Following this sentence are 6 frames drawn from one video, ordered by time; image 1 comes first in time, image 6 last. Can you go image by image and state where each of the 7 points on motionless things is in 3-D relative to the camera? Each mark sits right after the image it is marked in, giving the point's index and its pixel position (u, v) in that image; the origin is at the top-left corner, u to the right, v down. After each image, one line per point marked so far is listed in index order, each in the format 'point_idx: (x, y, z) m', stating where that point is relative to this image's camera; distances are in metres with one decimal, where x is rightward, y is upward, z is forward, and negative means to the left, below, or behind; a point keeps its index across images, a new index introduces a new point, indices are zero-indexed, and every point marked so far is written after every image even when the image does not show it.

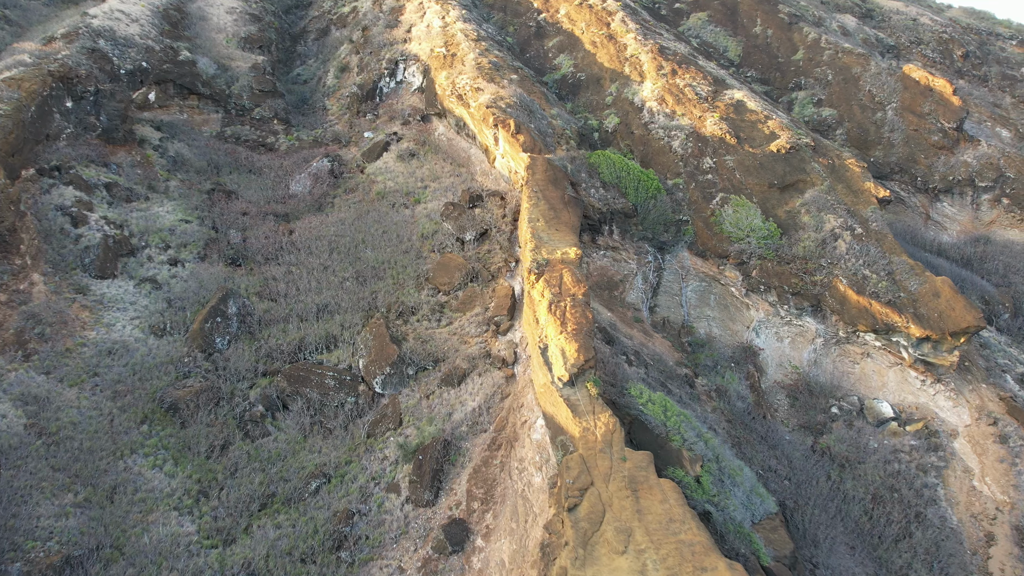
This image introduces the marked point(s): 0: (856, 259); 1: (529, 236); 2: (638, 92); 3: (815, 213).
0: (+5.0, +0.4, +13.8) m
1: (+0.2, +0.6, +11.5) m
2: (+2.4, +3.7, +18.1) m
3: (+4.6, +1.1, +14.7) m
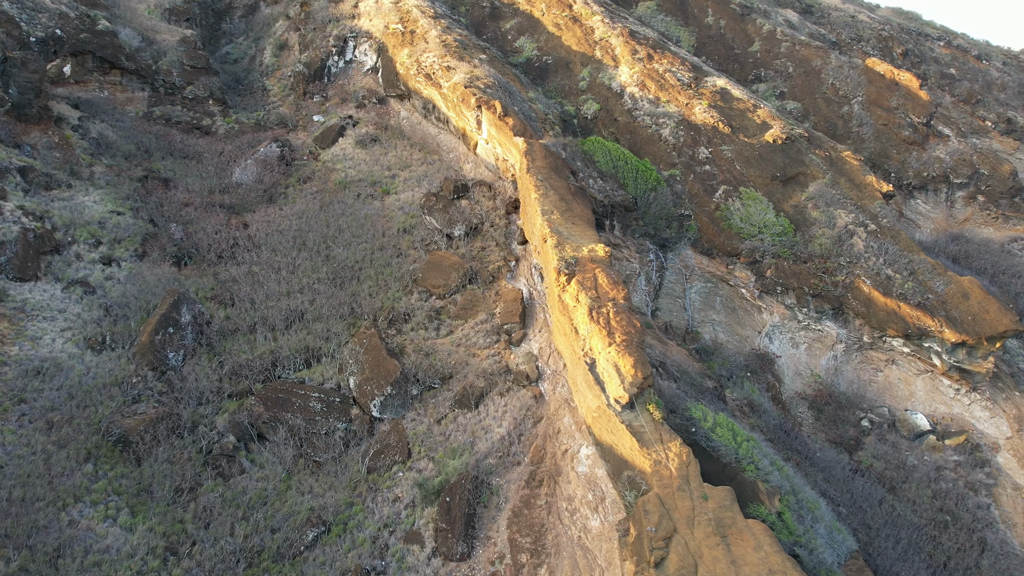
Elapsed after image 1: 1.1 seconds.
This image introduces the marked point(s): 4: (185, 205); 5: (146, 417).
0: (+4.9, +0.4, +12.7) m
1: (+0.4, +0.6, +9.8) m
2: (+1.8, +3.7, +16.7) m
3: (+4.4, +1.1, +13.5) m
4: (-4.3, +1.1, +12.6) m
5: (-3.3, -1.2, +8.7) m
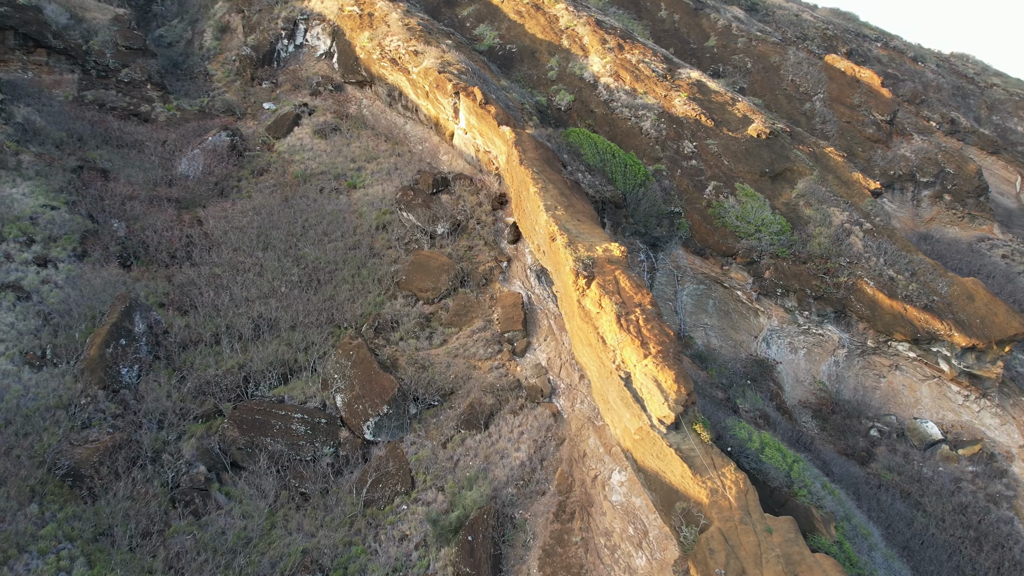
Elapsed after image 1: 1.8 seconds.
0: (+4.6, +0.4, +12.1) m
1: (+0.4, +0.6, +8.9) m
2: (+1.2, +3.6, +15.8) m
3: (+4.1, +1.1, +12.9) m
4: (-4.5, +1.0, +11.2) m
5: (-3.2, -1.2, +7.4) m
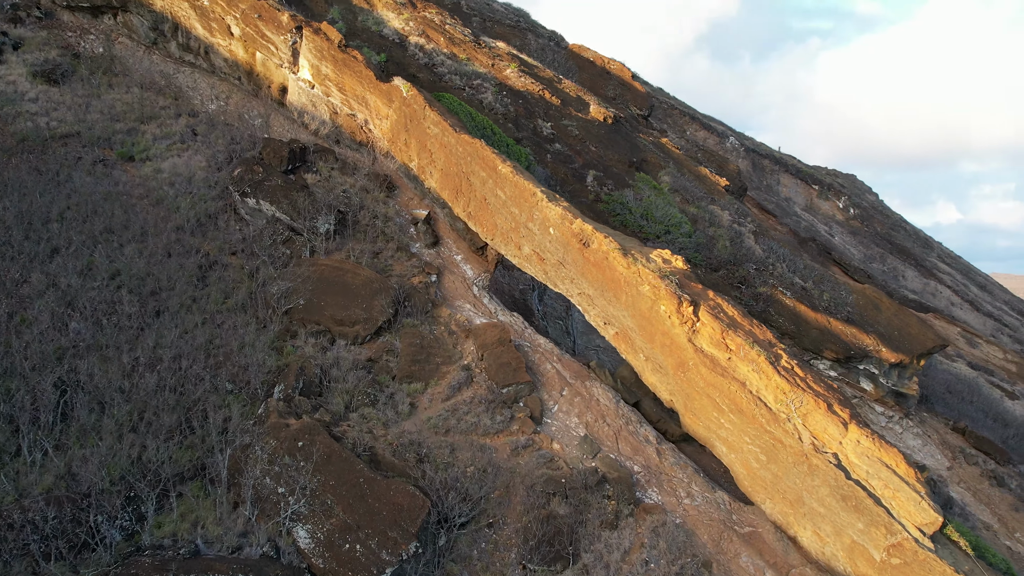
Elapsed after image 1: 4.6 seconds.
0: (+3.0, +0.3, +10.6) m
1: (+0.4, +0.4, +5.9) m
2: (-1.7, +3.5, +12.5) m
3: (+2.2, +1.0, +11.1) m
4: (-5.0, +0.8, +6.0) m
5: (-2.2, -1.4, +3.1) m
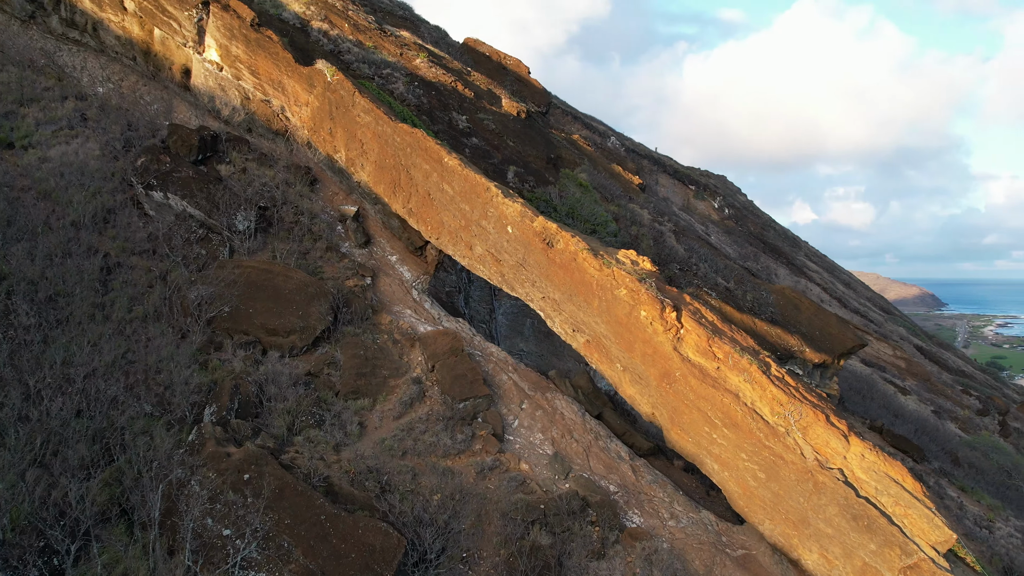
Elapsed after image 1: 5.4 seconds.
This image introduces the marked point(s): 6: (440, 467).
0: (+2.1, +0.3, +10.4) m
1: (+0.2, +0.4, +5.4) m
2: (-2.8, +3.4, +11.7) m
3: (+1.2, +1.0, +10.8) m
4: (-5.2, +0.7, +4.8) m
5: (-2.0, -1.5, +2.3) m
6: (-0.4, -0.9, +4.8) m
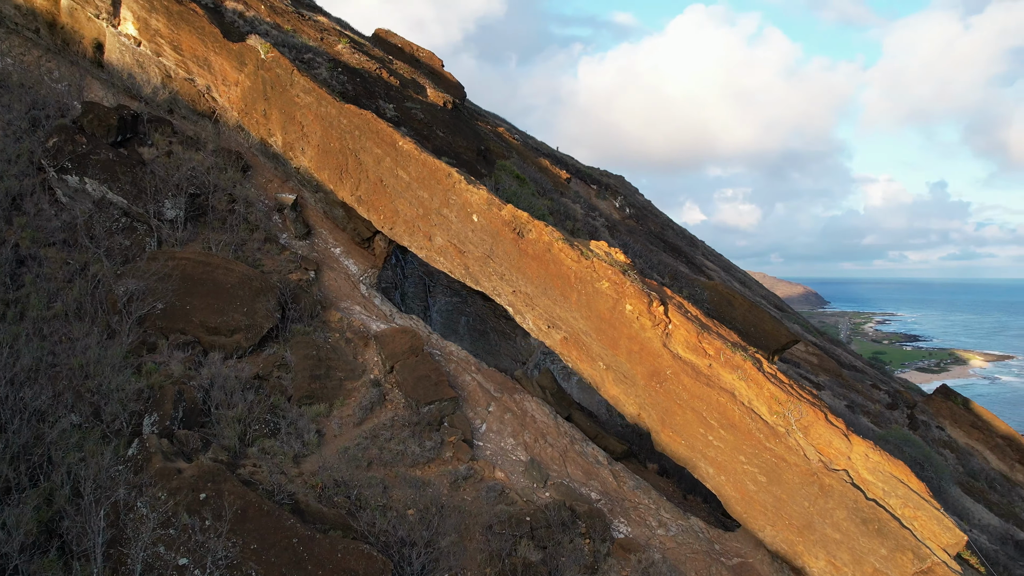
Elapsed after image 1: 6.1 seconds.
0: (+1.3, +0.3, +10.2) m
1: (0.0, +0.4, +5.0) m
2: (-3.7, +3.5, +10.9) m
3: (+0.4, +1.0, +10.5) m
4: (-5.3, +0.8, +3.8) m
5: (-1.9, -1.5, +1.7) m
6: (-0.5, -0.9, +4.4) m
